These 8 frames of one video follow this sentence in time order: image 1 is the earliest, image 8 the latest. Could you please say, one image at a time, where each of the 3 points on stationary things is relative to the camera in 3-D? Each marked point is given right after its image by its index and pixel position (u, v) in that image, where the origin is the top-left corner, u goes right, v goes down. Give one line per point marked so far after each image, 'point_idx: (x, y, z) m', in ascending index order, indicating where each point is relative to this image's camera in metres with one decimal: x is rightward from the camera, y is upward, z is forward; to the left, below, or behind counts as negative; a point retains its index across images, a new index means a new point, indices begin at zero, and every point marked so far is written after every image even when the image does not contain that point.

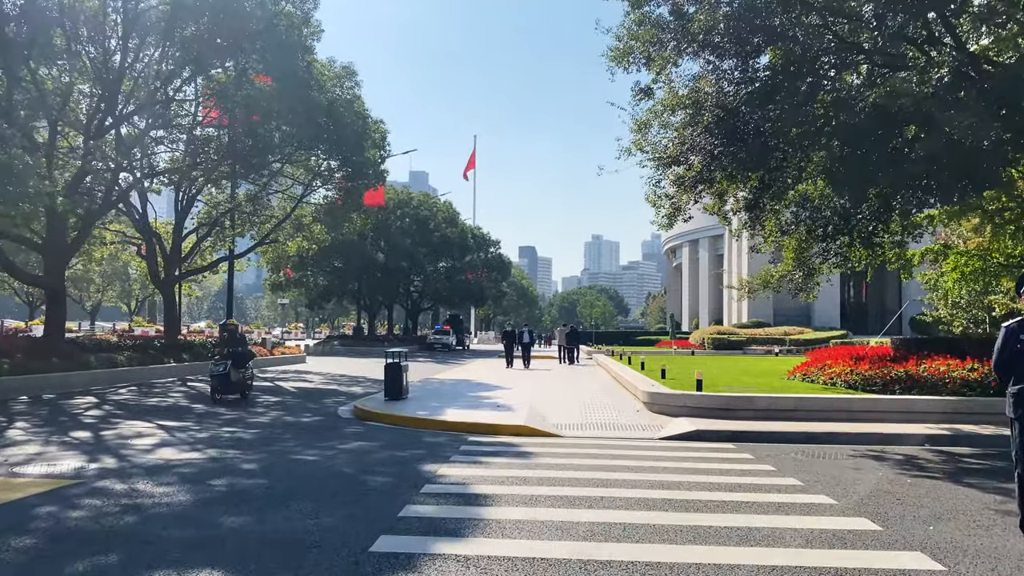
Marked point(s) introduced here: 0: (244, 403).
0: (-4.9, -2.1, +15.1) m
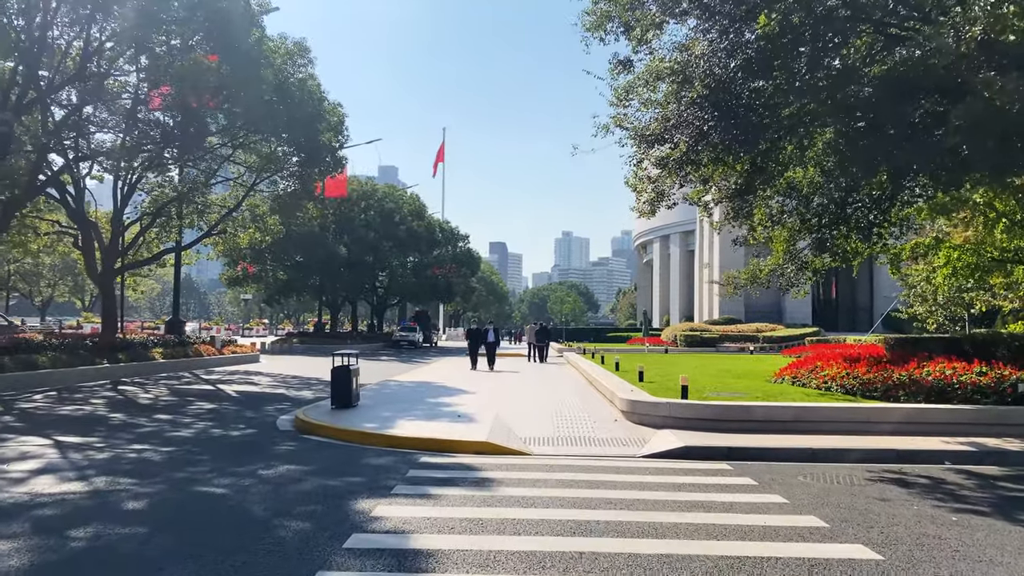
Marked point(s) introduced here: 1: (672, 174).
0: (-5.5, -2.0, +13.4) m
1: (+2.5, +1.7, +12.9) m
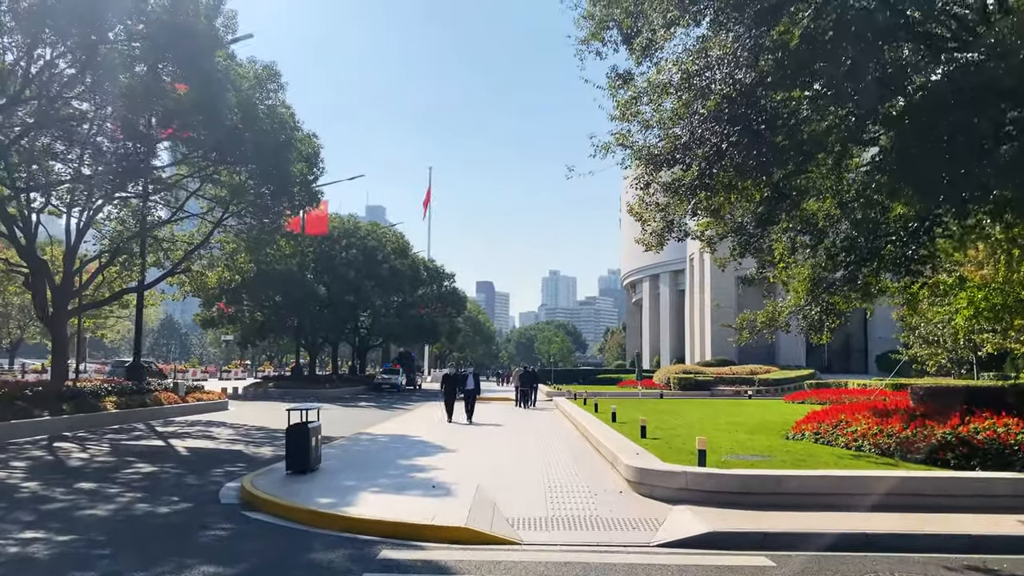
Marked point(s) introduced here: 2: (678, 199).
0: (-5.7, -2.6, +11.5) m
1: (+2.3, +1.1, +11.3) m
2: (+2.3, +1.2, +11.4) m
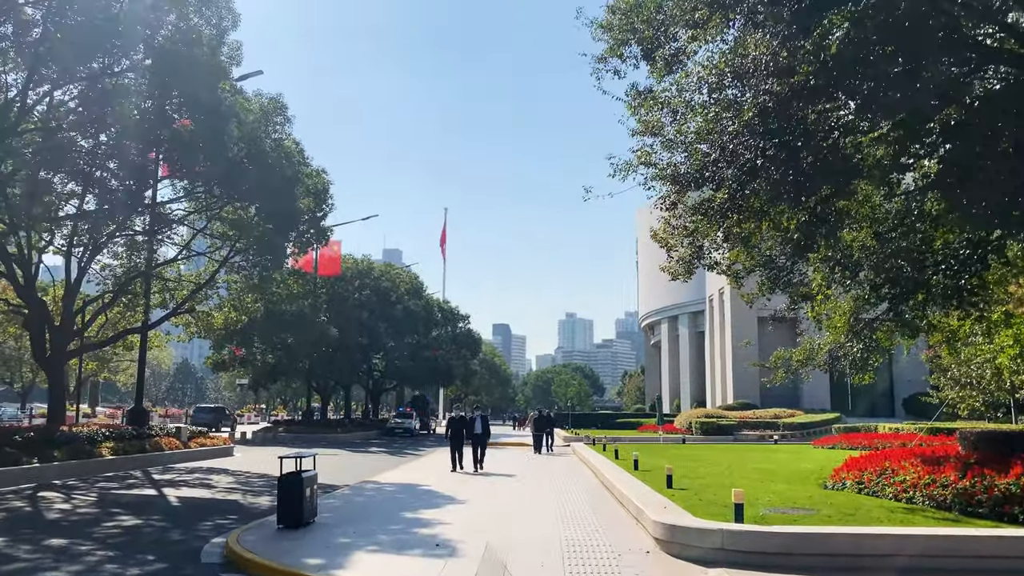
0: (-5.5, -3.1, +10.6) m
1: (+2.5, +0.7, +10.3) m
2: (+2.4, +0.8, +10.5) m
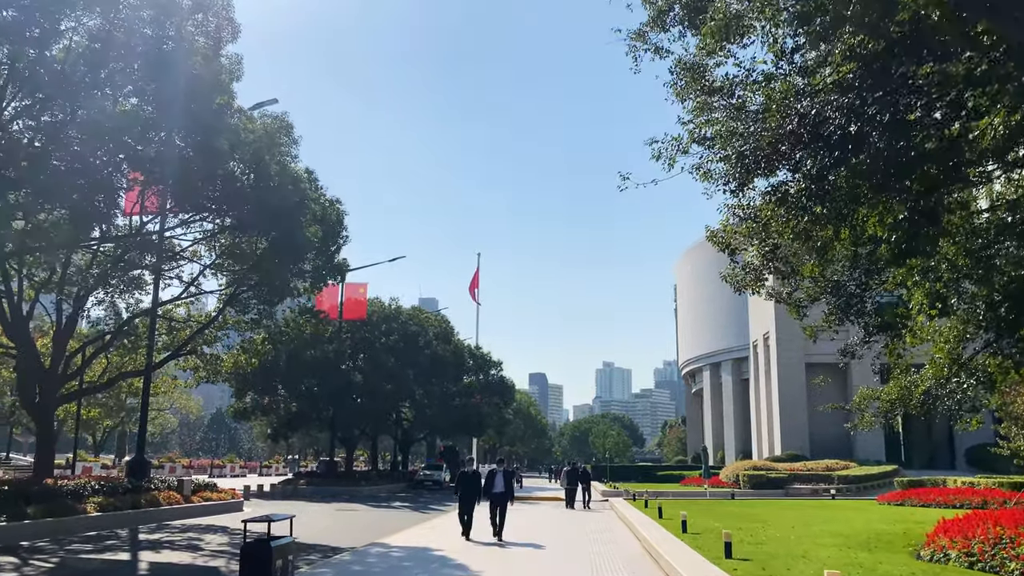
0: (-5.3, -3.3, +8.6) m
1: (+2.6, +0.5, +8.3) m
2: (+2.6, +0.6, +8.4) m
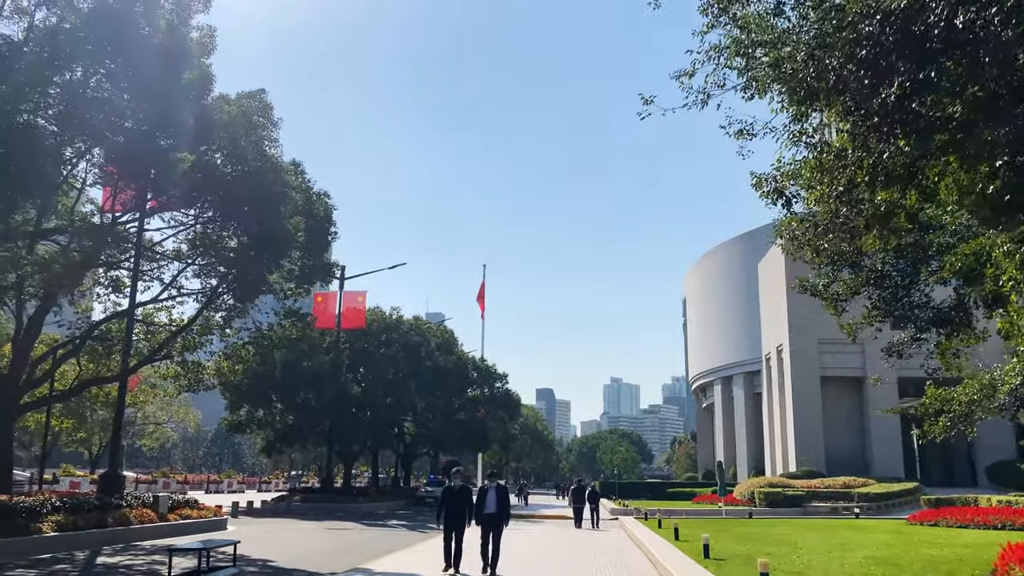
0: (-5.3, -3.1, +7.0) m
1: (+2.6, +0.7, +6.7) m
2: (+2.6, +0.8, +6.8) m
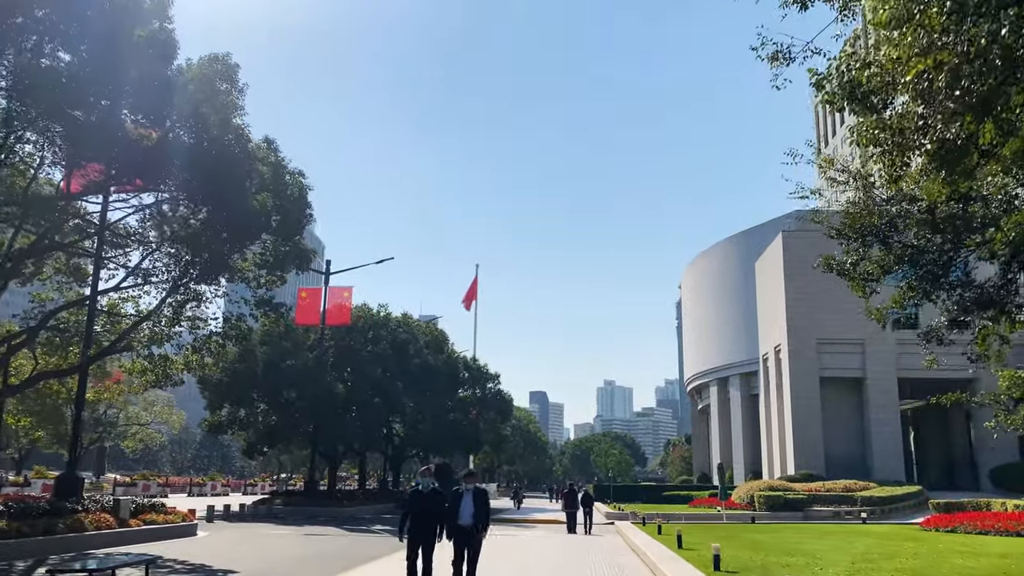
0: (-5.5, -2.8, +5.5) m
1: (+2.5, +1.0, +5.3) m
2: (+2.4, +1.1, +5.4) m
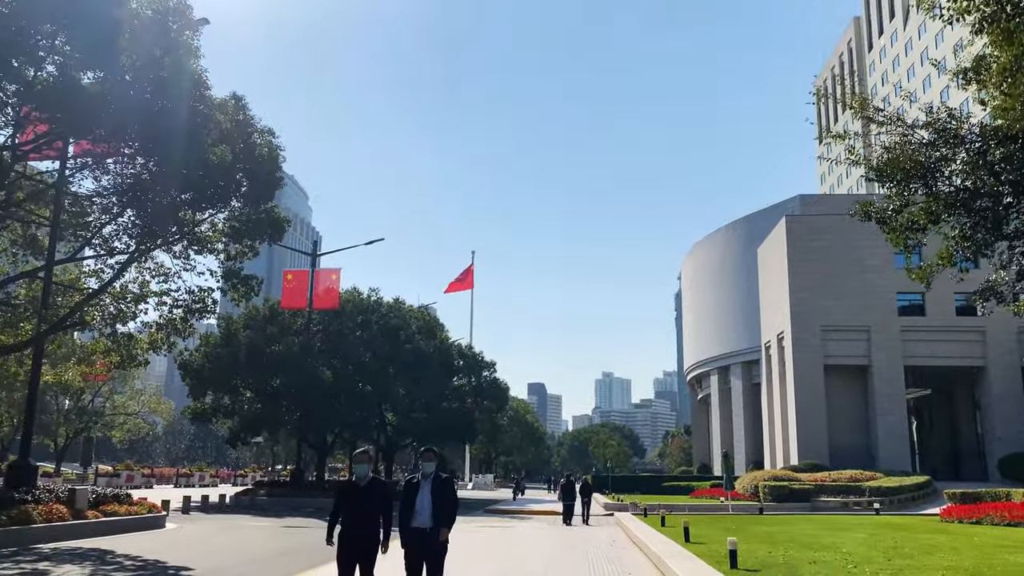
0: (-5.6, -2.3, +4.0) m
1: (+2.3, +1.5, +3.7) m
2: (+2.3, +1.6, +3.8) m
